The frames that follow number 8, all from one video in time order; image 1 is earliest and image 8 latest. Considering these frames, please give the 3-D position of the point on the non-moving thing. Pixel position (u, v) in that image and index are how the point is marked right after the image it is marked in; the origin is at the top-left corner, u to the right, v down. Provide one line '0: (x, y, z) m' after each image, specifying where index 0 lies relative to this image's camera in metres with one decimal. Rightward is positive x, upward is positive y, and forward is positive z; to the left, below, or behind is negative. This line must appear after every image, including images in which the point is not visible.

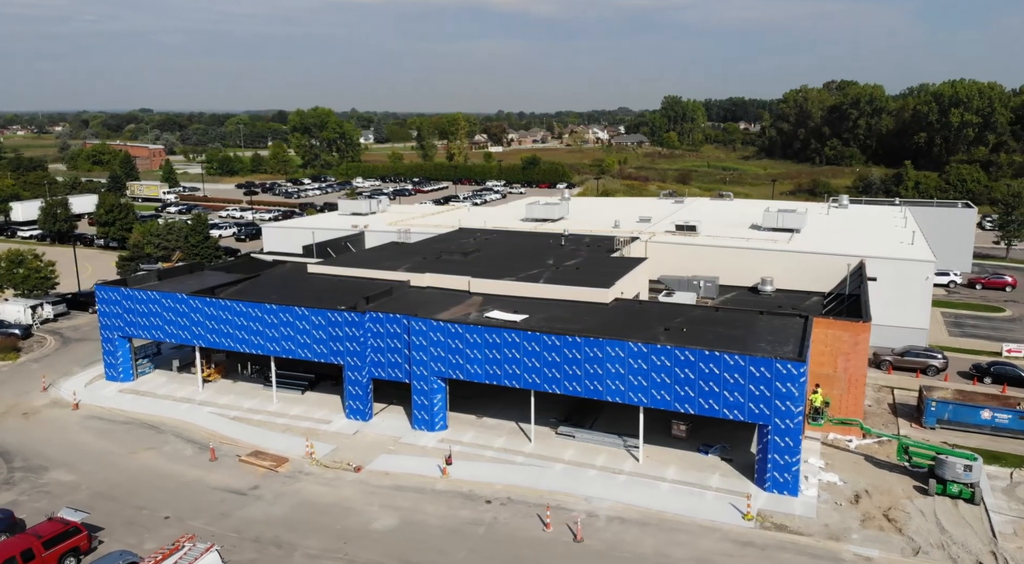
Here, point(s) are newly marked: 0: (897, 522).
0: (+9.7, -6.0, +19.9) m
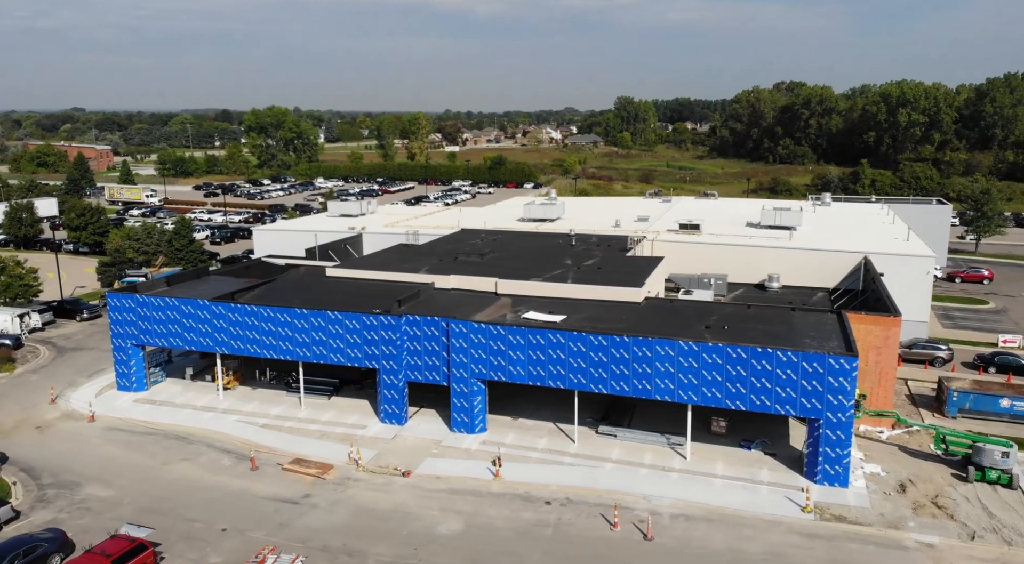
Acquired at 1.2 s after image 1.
0: (+11.4, -5.9, +20.6) m
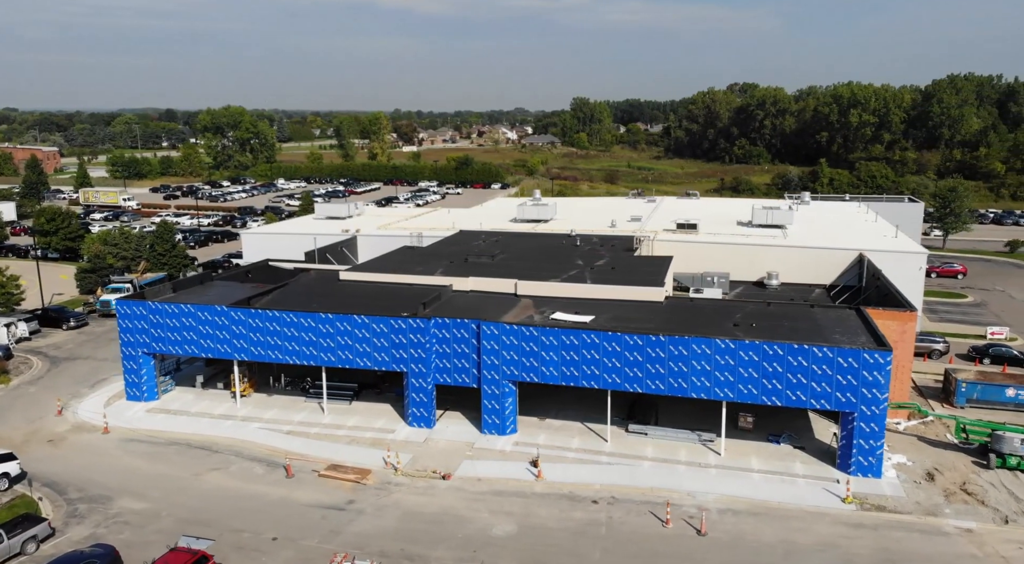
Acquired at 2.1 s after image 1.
0: (+12.7, -5.8, +21.5) m
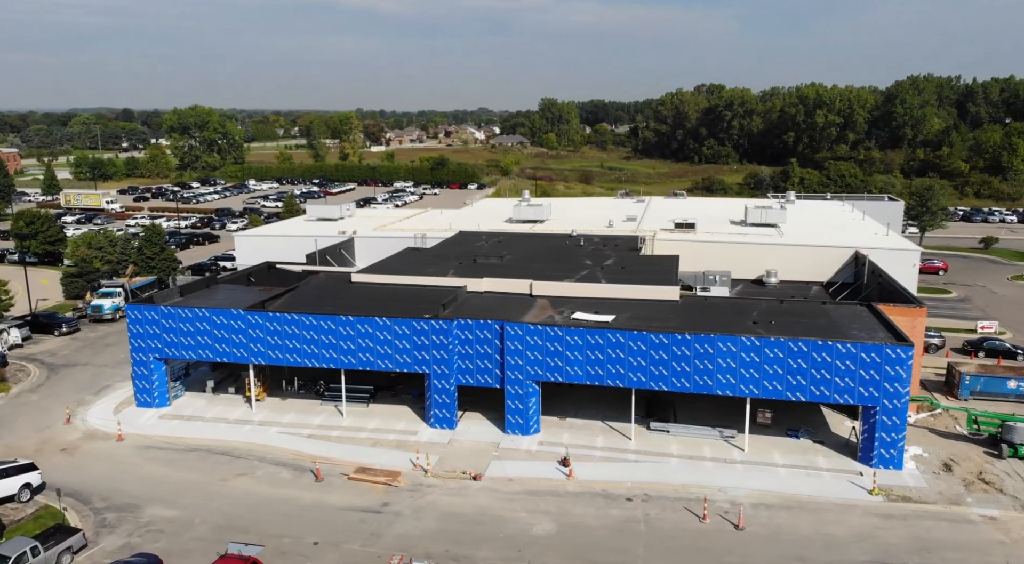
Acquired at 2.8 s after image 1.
0: (+13.6, -5.7, +22.3) m
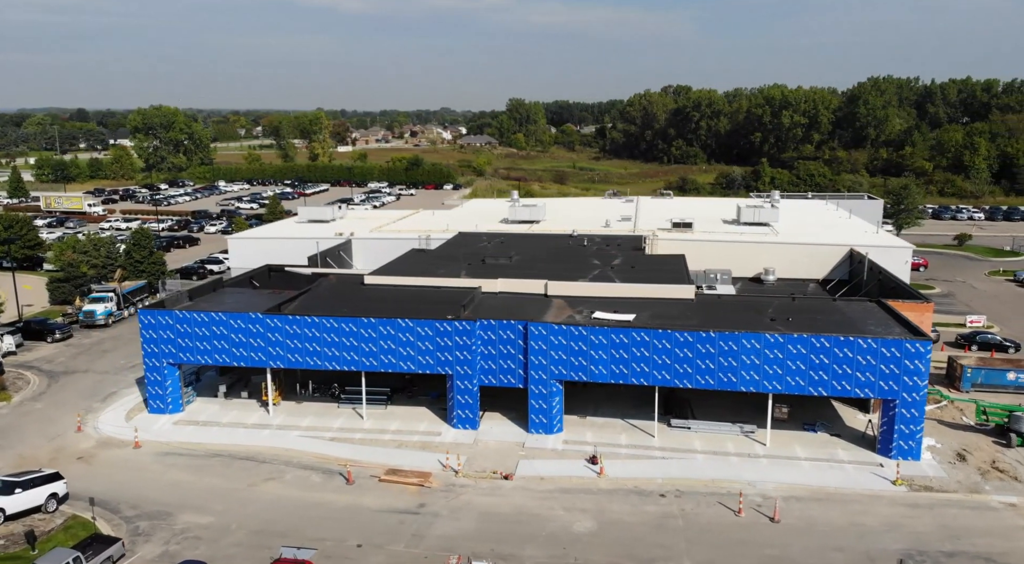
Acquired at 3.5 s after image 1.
0: (+14.6, -5.6, +23.1) m
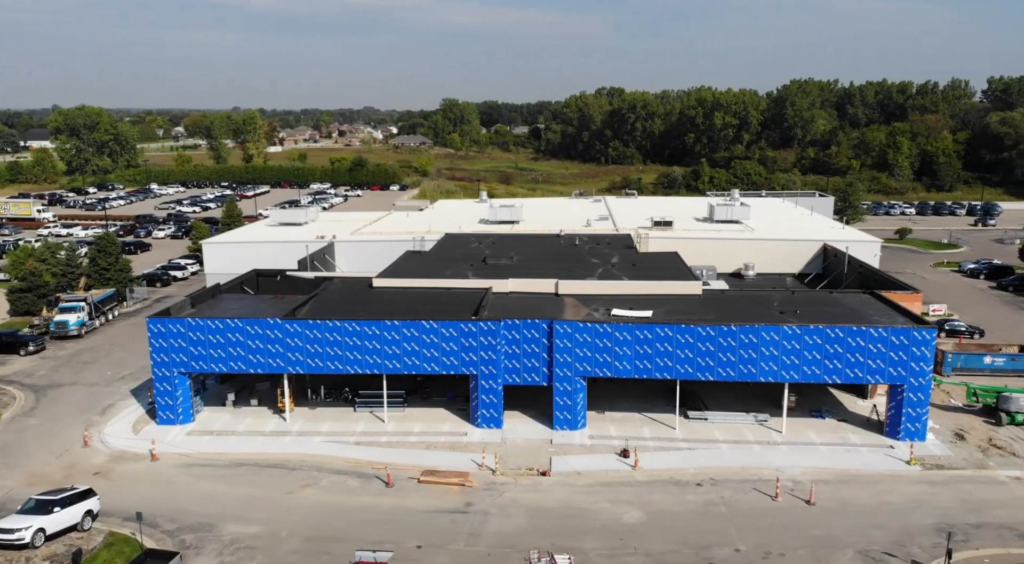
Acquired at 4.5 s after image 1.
0: (+15.6, -5.3, +24.9) m
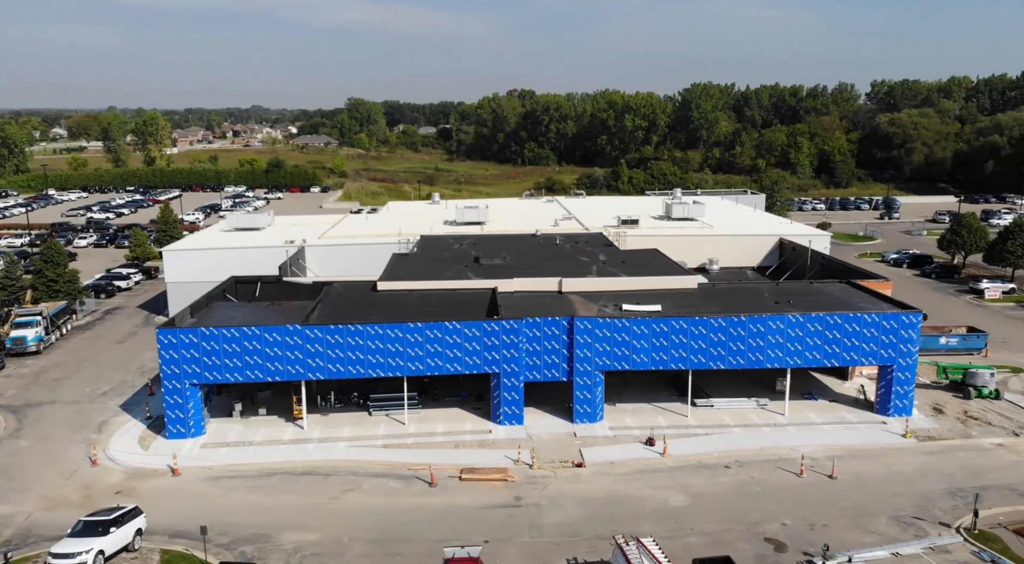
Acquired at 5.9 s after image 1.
0: (+16.4, -4.8, +27.6) m
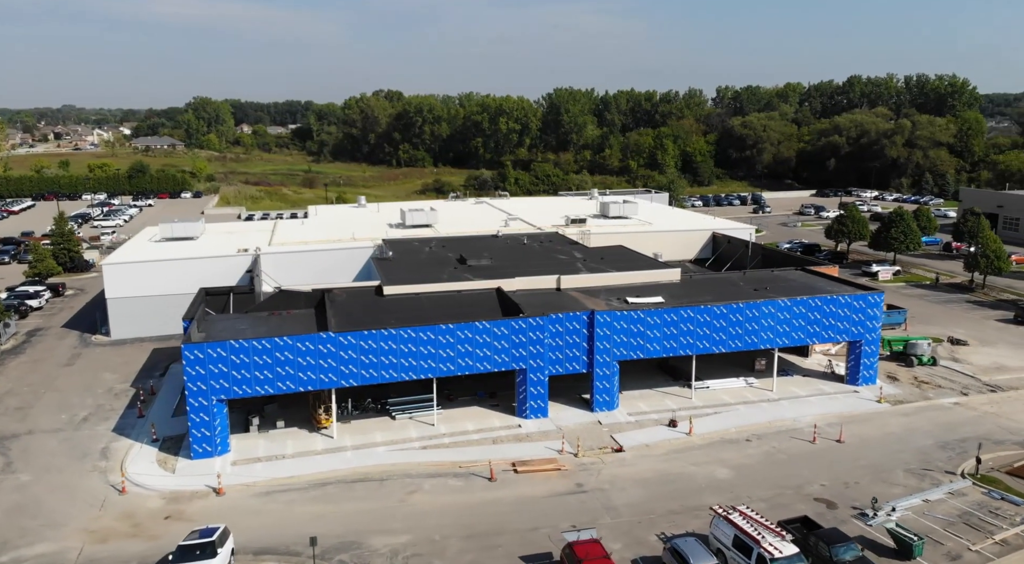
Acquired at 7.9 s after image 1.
0: (+16.8, -4.1, +31.8) m
